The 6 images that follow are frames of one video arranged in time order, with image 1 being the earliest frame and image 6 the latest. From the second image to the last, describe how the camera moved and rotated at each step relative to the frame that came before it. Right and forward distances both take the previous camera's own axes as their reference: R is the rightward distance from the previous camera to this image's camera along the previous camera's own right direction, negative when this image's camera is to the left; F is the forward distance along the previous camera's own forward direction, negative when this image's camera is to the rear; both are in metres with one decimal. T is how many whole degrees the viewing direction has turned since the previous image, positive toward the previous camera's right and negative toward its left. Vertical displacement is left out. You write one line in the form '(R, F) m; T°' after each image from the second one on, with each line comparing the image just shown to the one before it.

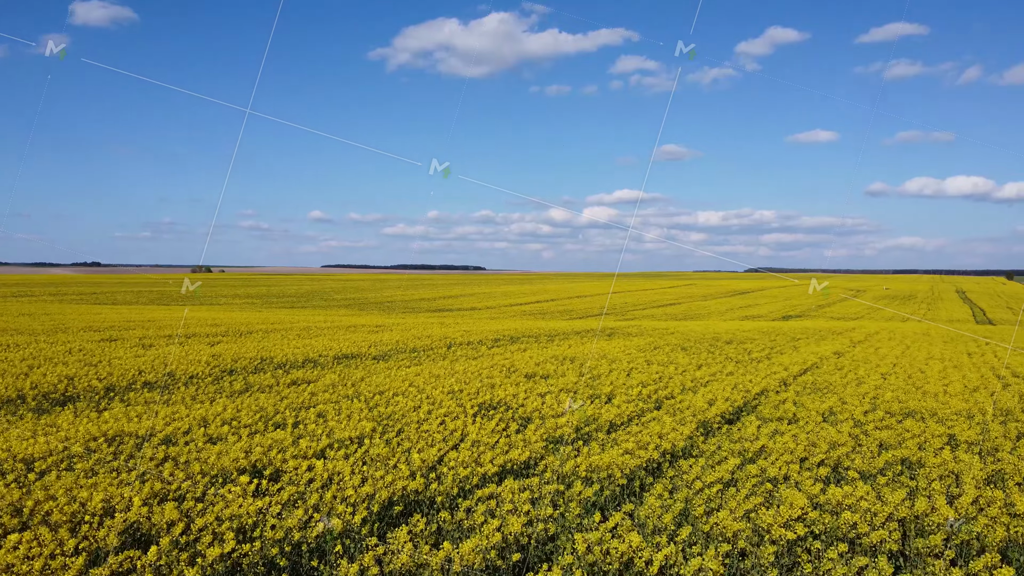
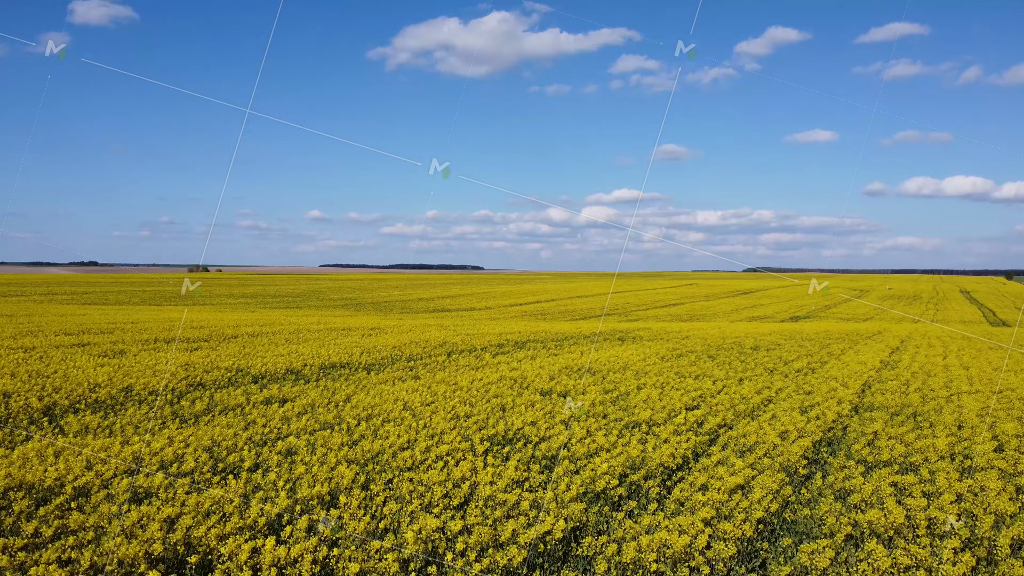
(-0.1, +1.1) m; 0°
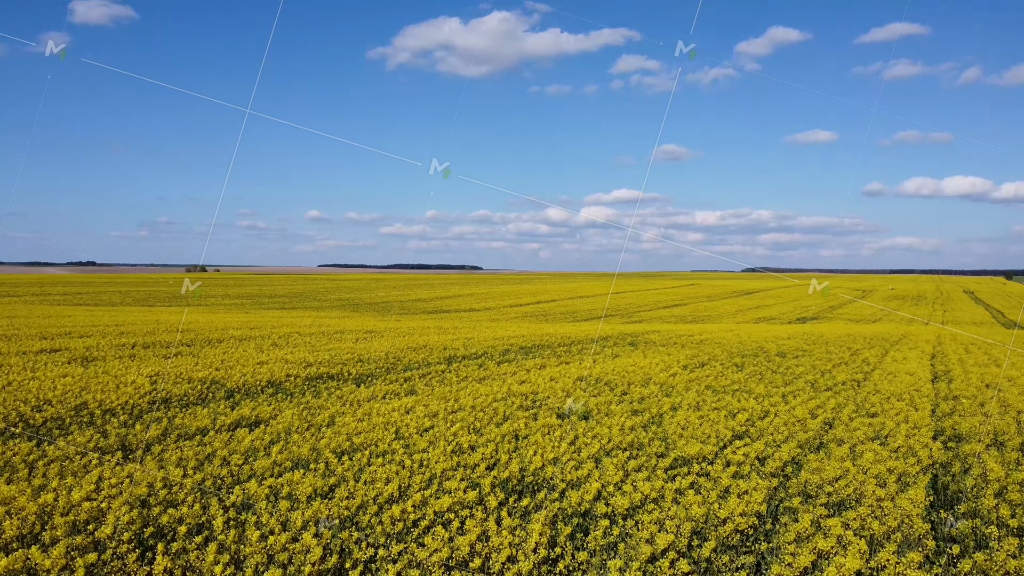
(-0.1, +0.9) m; 0°
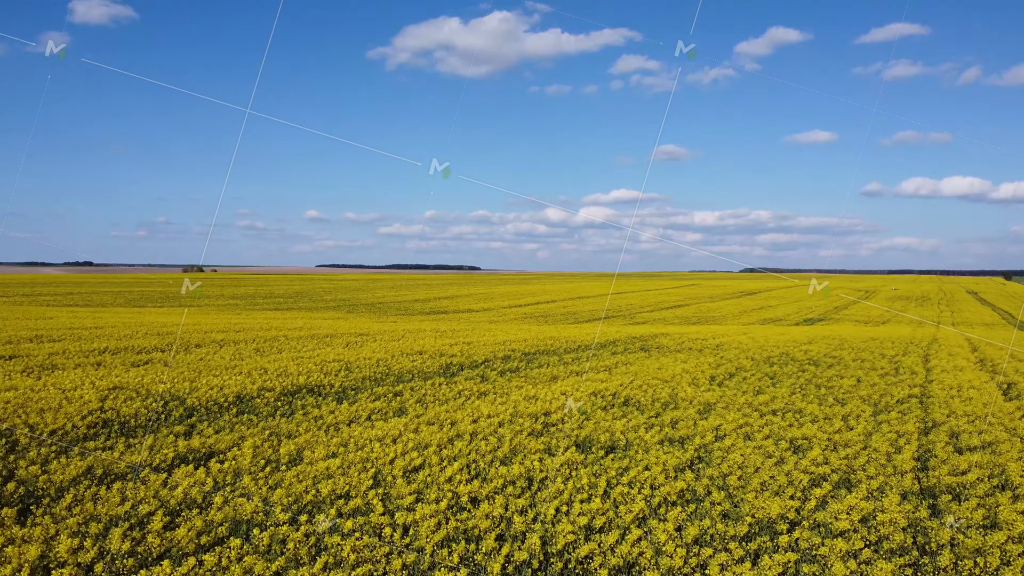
(-0.1, +1.0) m; 0°
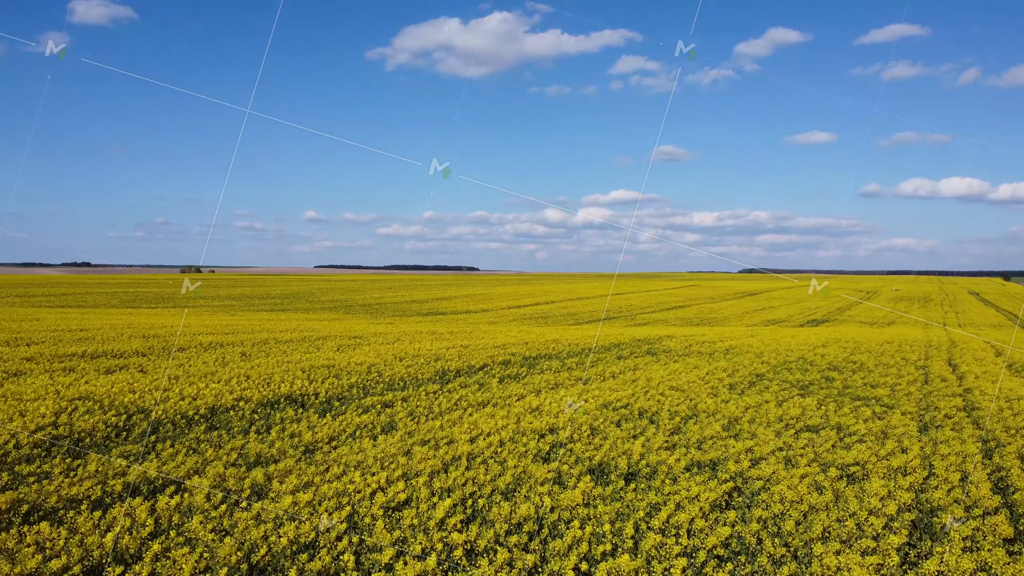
(0.0, +0.6) m; 0°
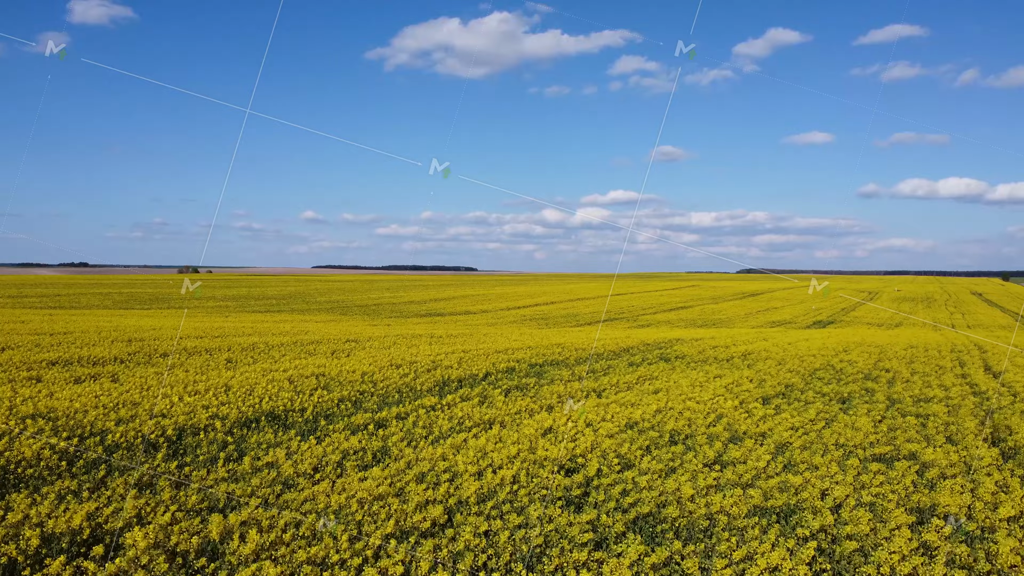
(-0.1, +0.7) m; 0°
